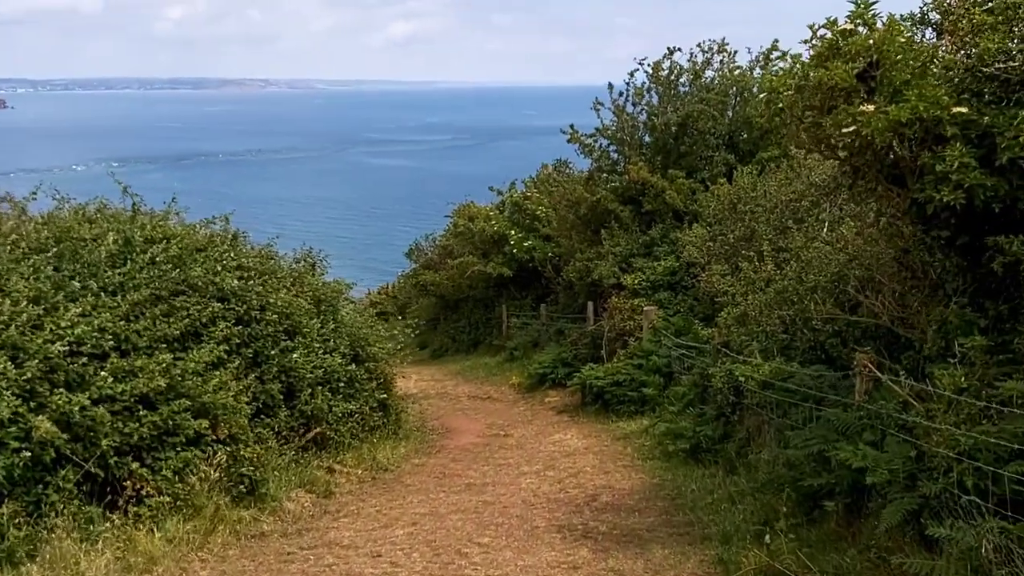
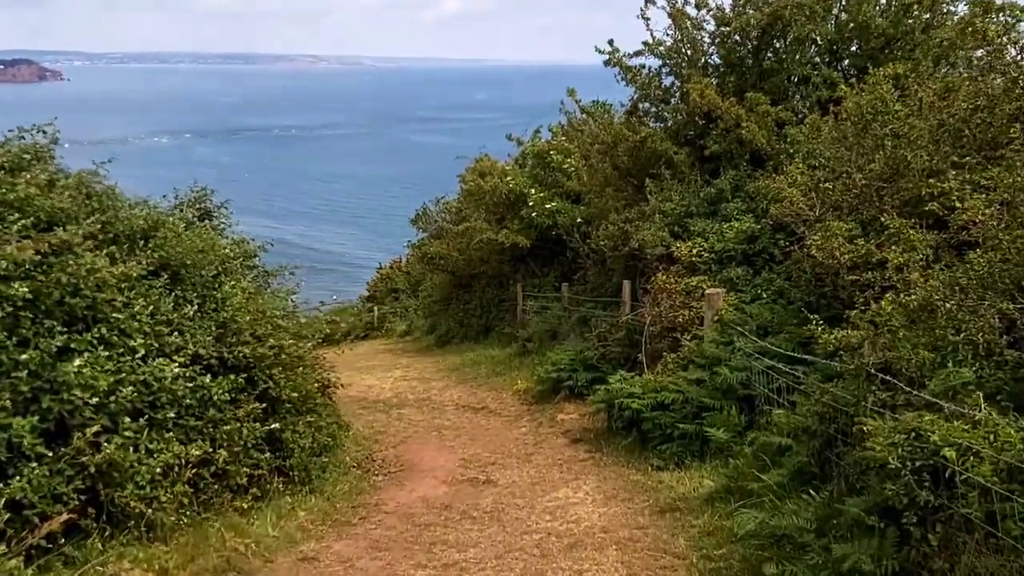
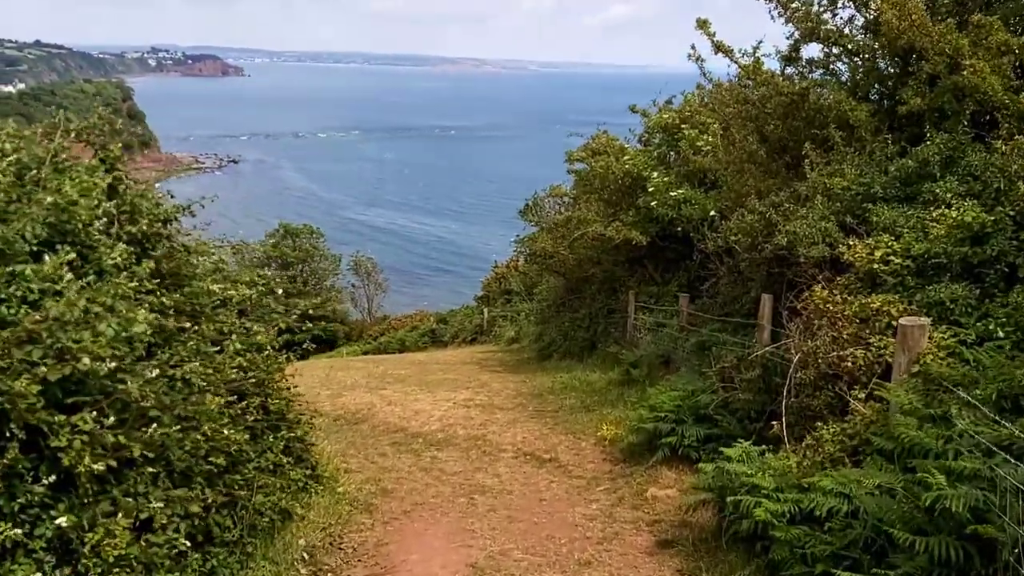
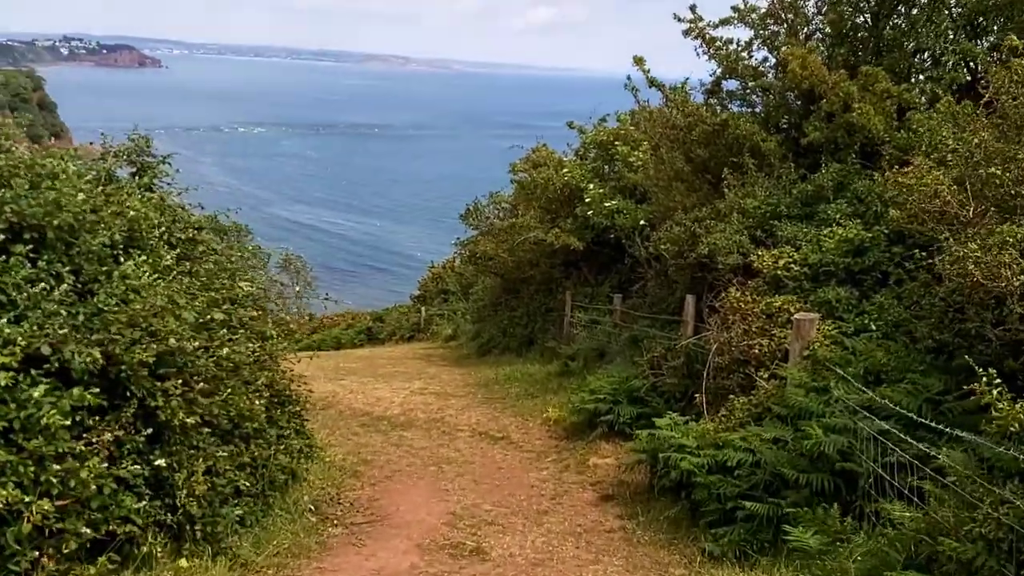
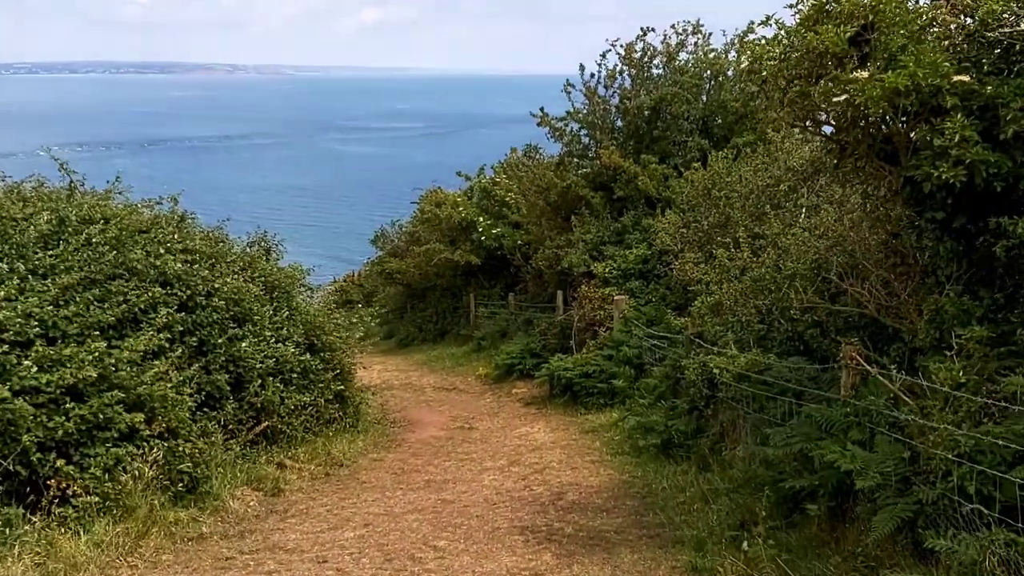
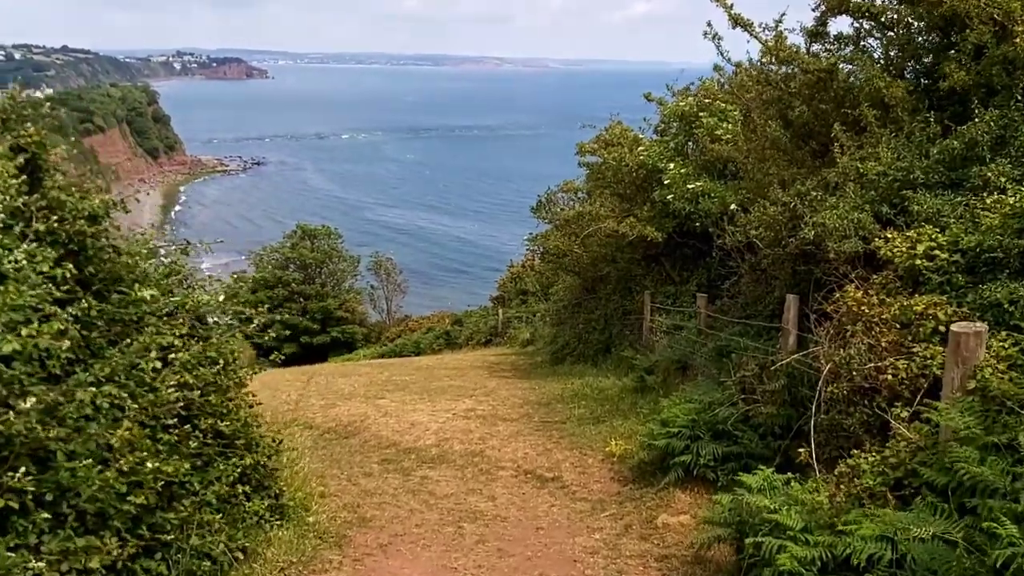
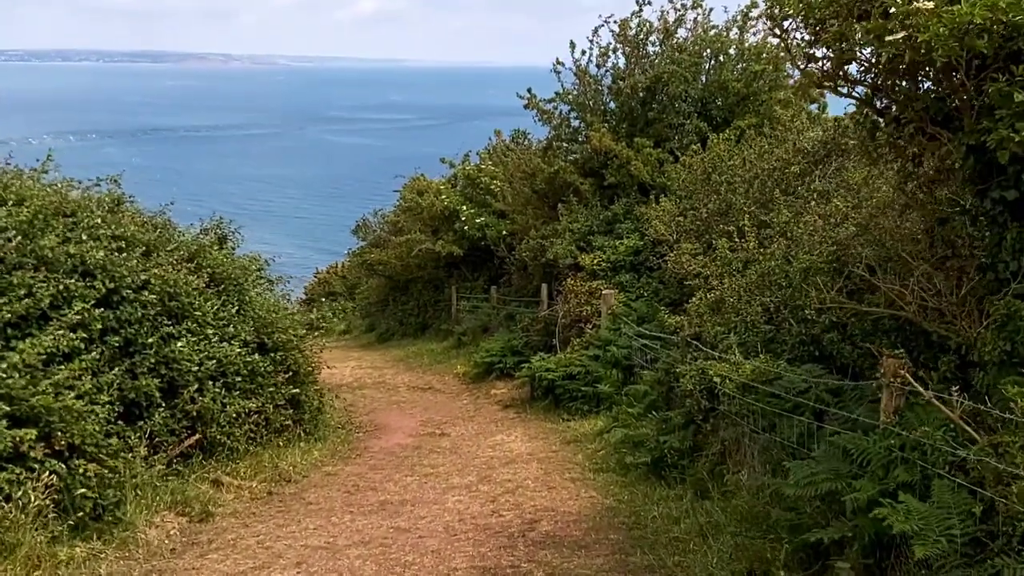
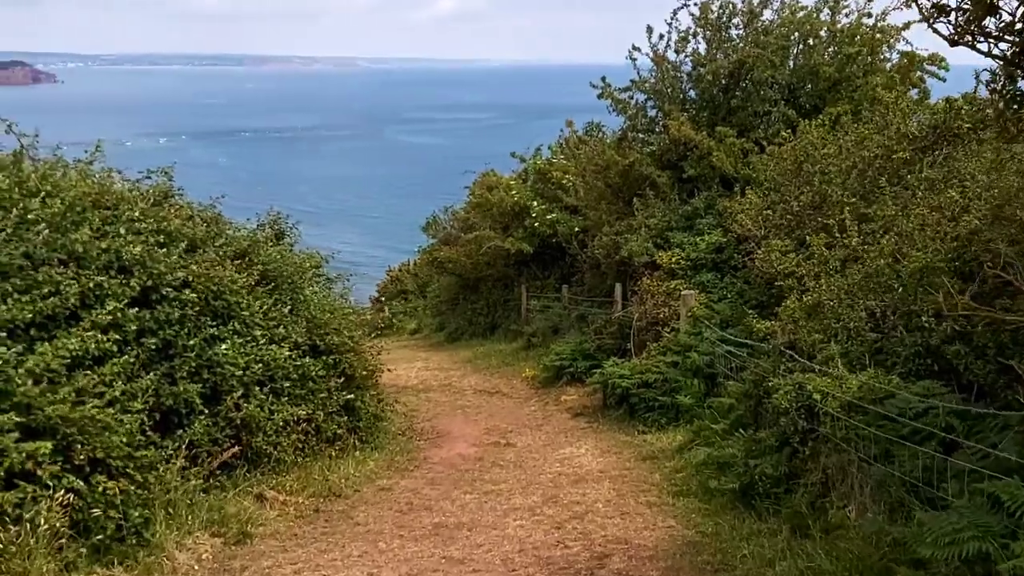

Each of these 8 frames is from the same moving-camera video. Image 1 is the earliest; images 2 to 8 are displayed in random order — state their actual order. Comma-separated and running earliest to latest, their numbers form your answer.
5, 7, 8, 2, 4, 3, 6
